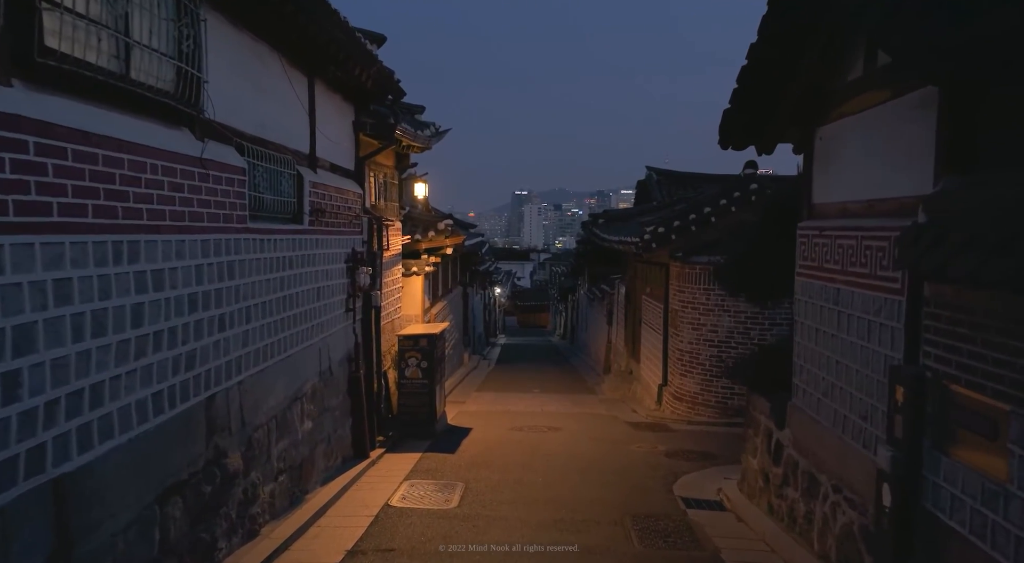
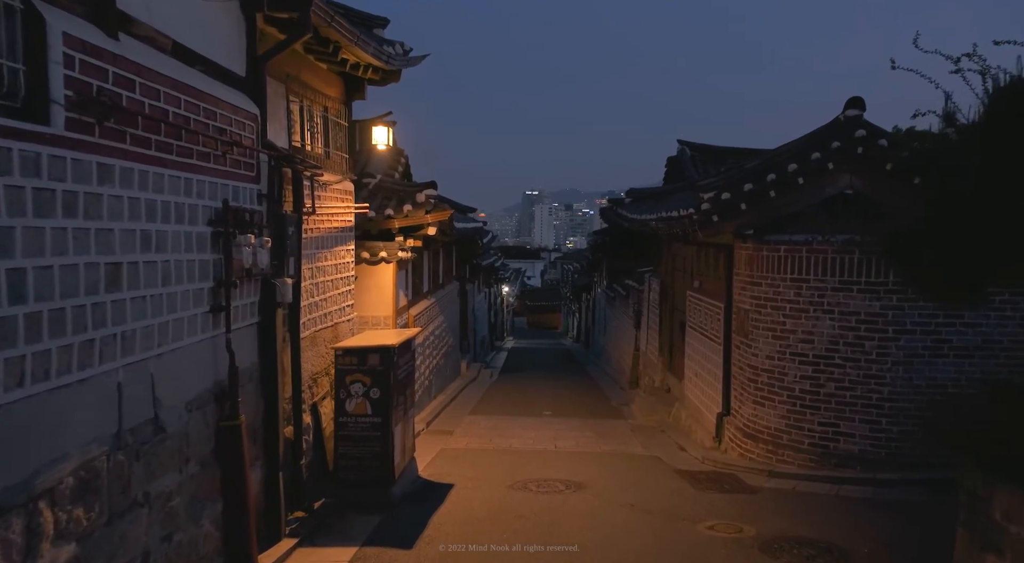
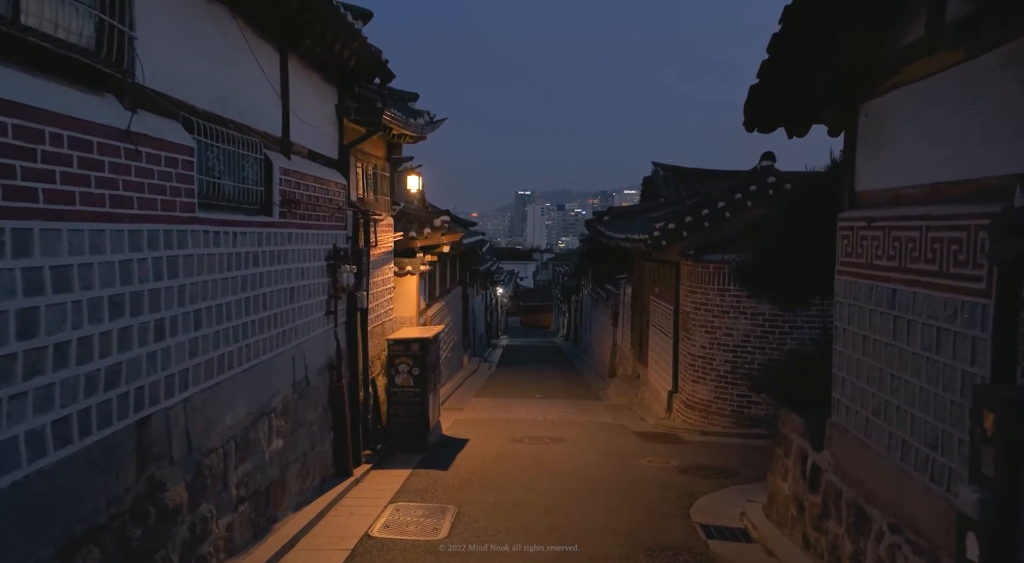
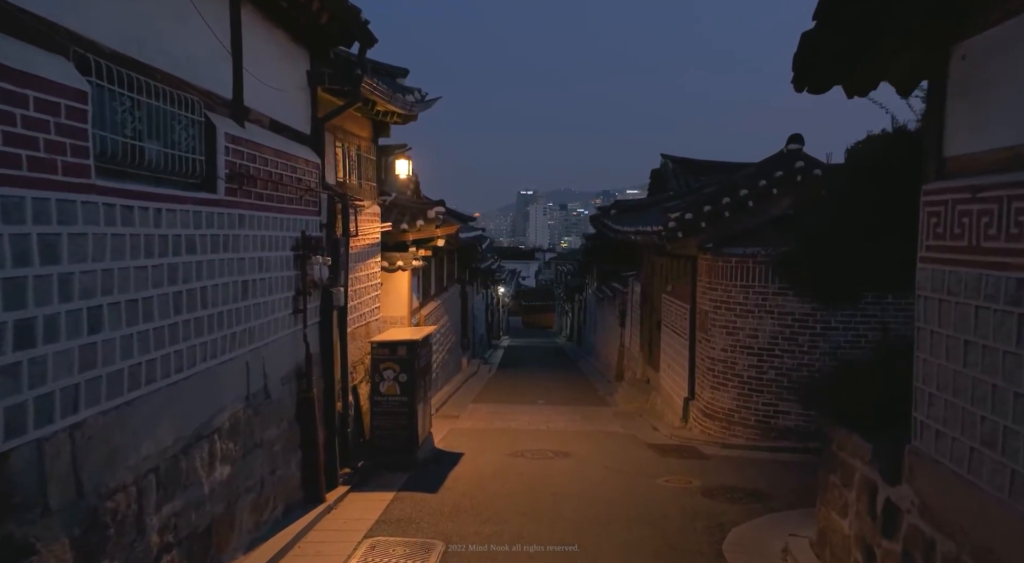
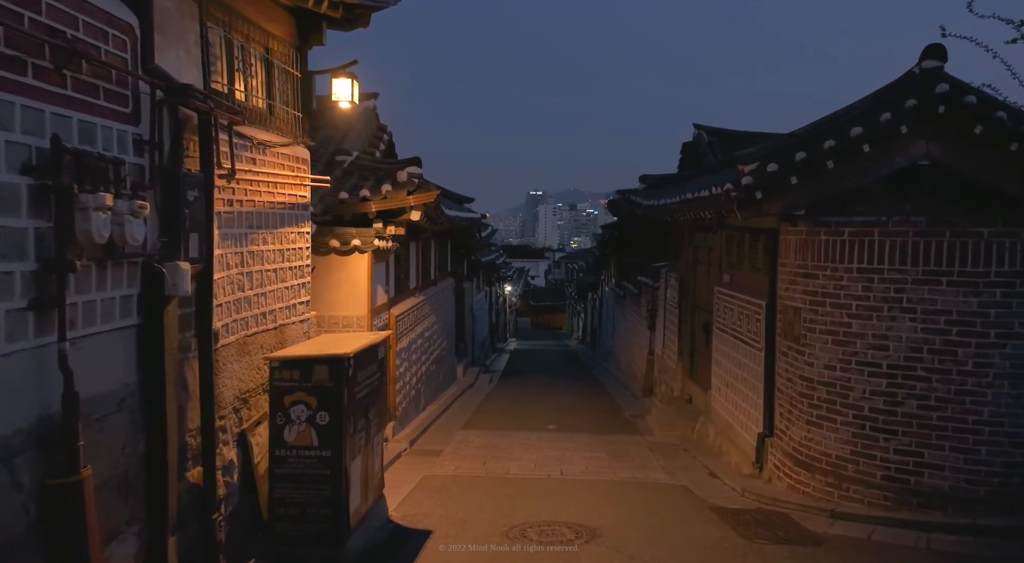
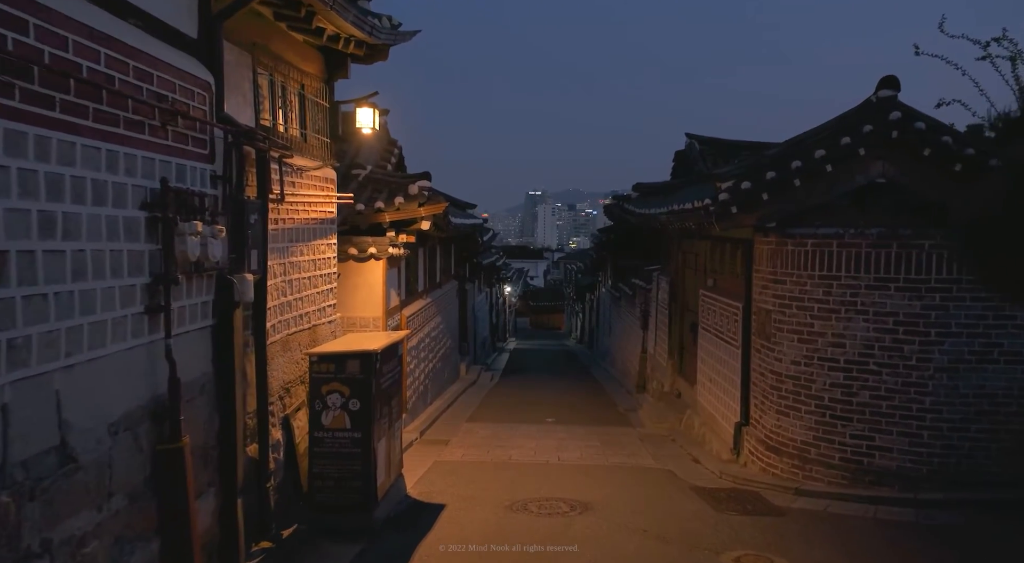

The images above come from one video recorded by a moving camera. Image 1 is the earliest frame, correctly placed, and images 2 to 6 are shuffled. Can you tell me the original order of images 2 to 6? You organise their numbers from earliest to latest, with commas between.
3, 4, 2, 6, 5
